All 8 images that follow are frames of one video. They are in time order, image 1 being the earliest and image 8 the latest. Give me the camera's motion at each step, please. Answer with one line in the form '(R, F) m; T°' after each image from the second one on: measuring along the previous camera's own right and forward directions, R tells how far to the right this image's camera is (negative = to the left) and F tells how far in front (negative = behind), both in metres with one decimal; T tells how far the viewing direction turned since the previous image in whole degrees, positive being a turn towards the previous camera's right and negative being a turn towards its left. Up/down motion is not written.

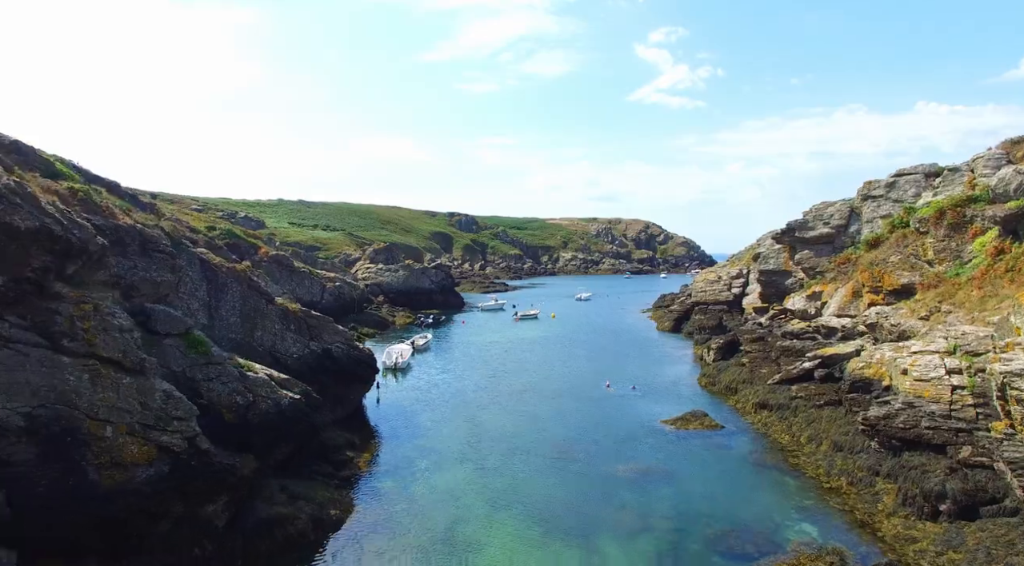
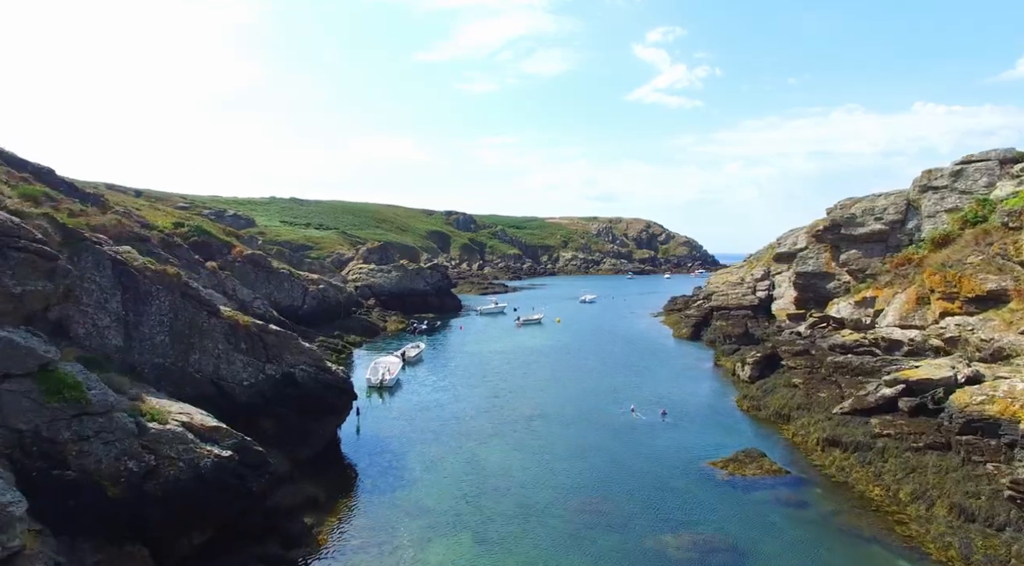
(-0.6, +8.5) m; 0°
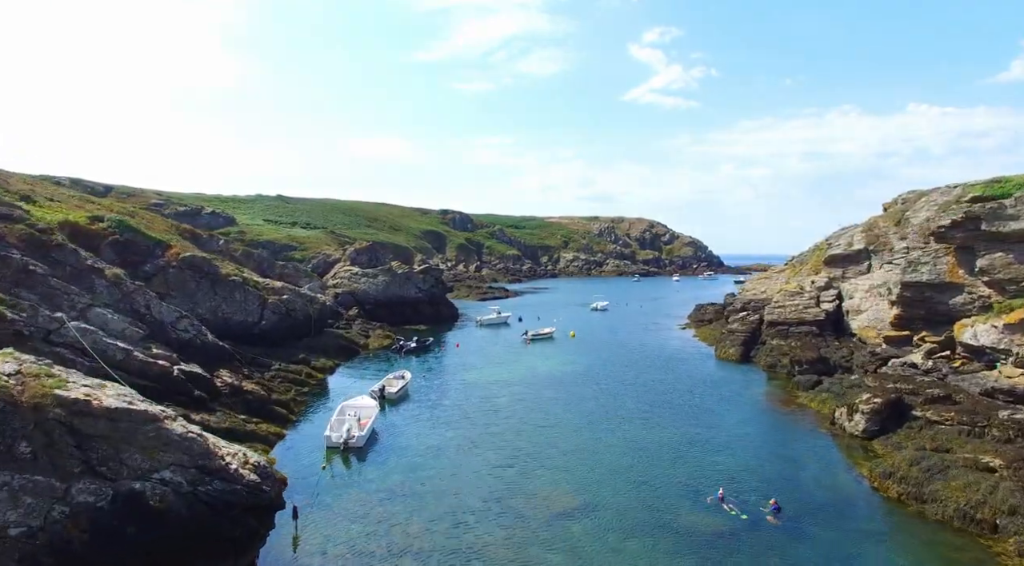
(-1.4, +16.1) m; 0°
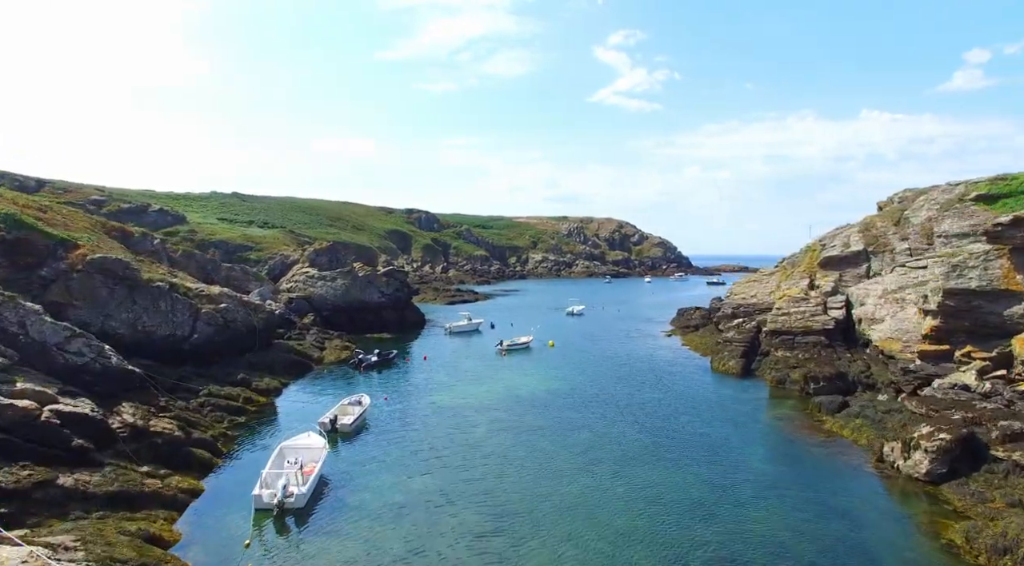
(-0.9, +8.5) m; +3°
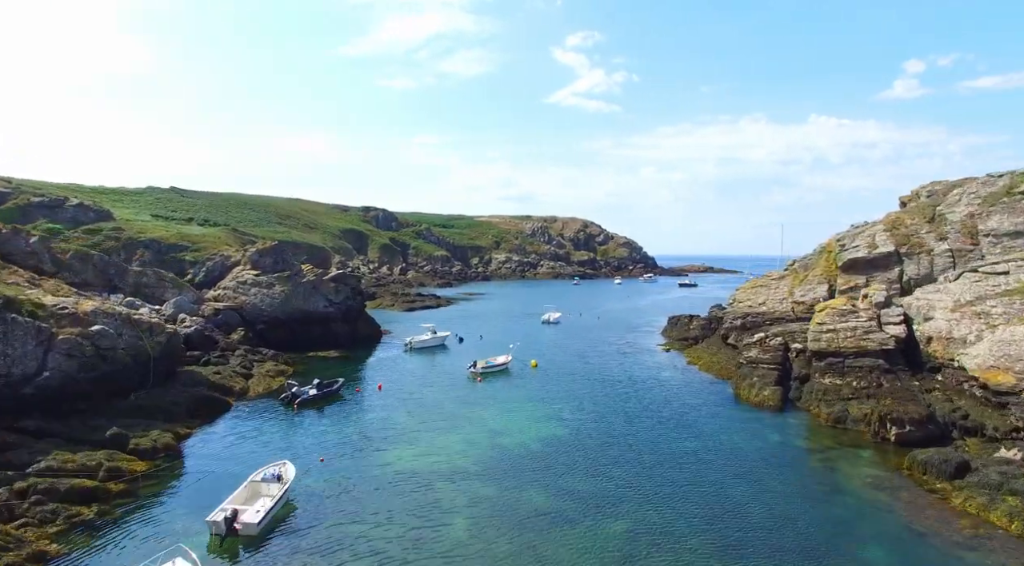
(-1.6, +14.5) m; +4°
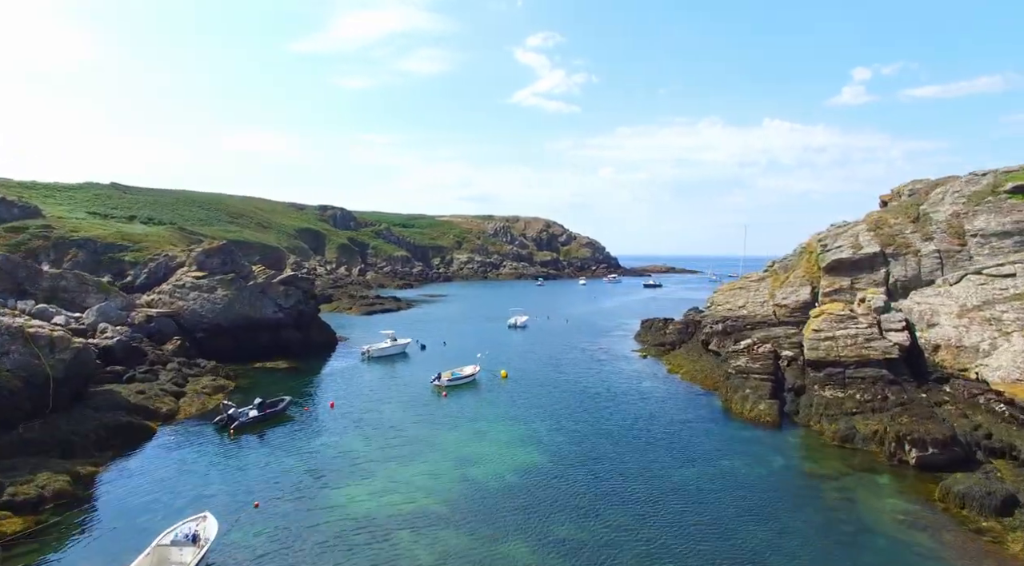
(-0.7, +5.8) m; +3°
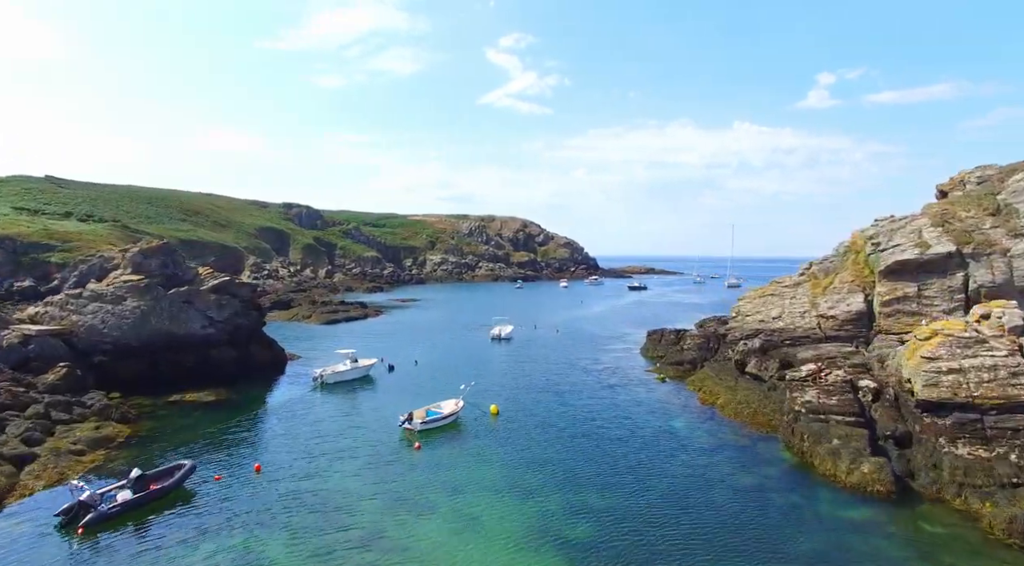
(-1.5, +14.9) m; +2°
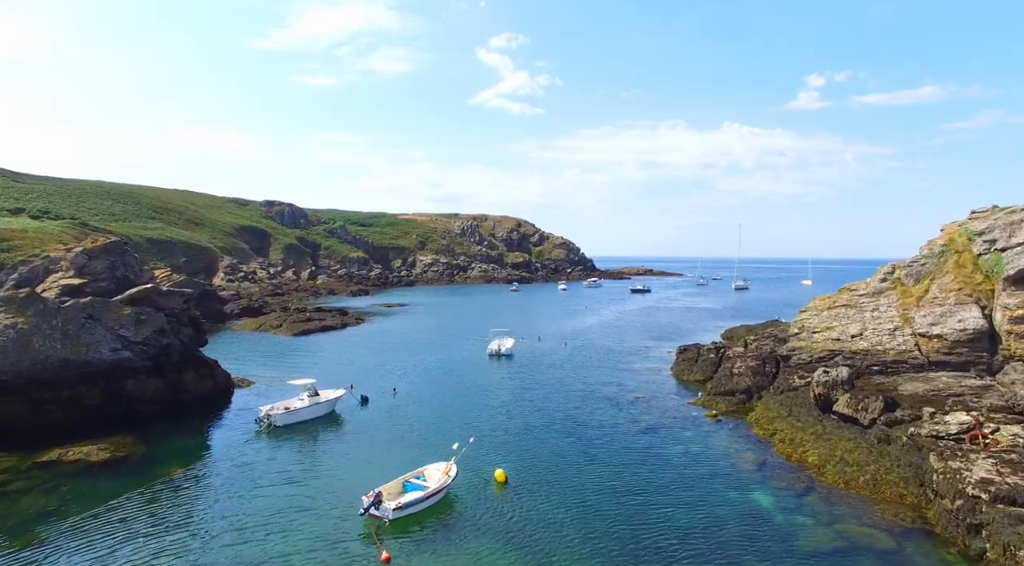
(-1.3, +15.5) m; +1°
